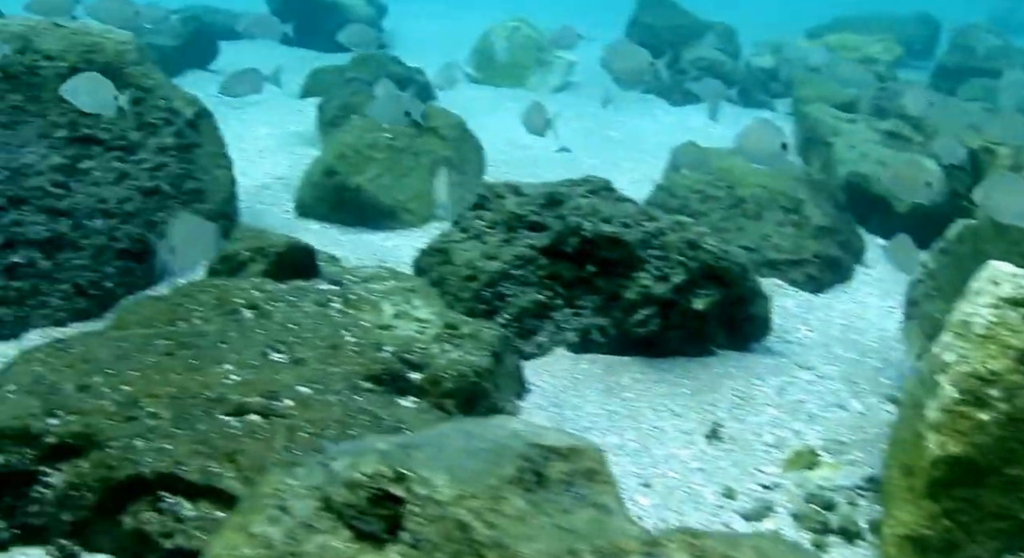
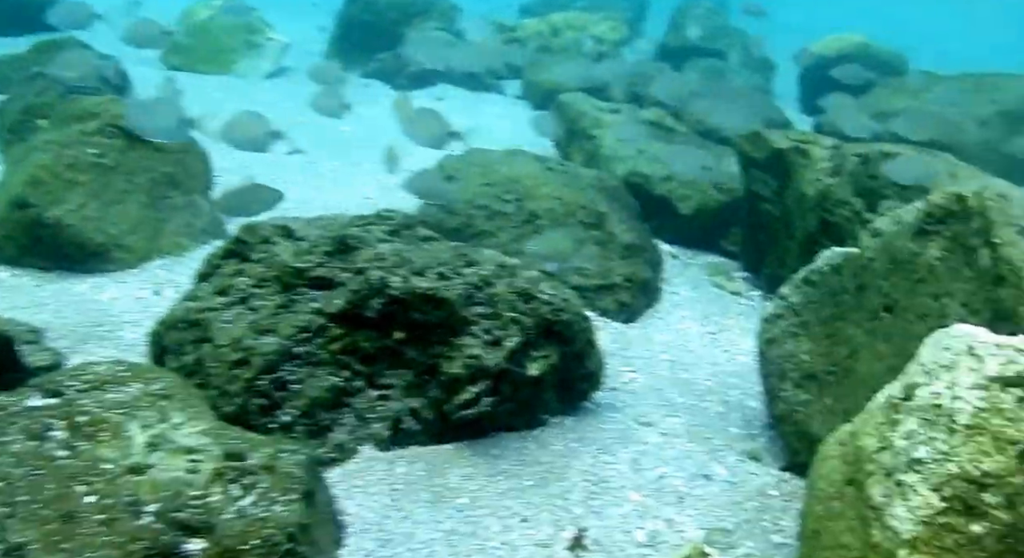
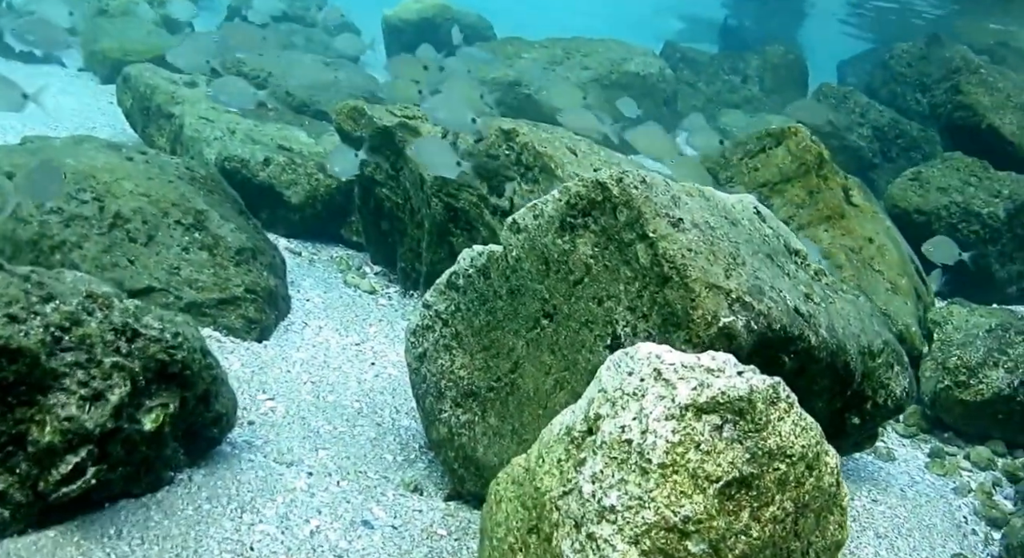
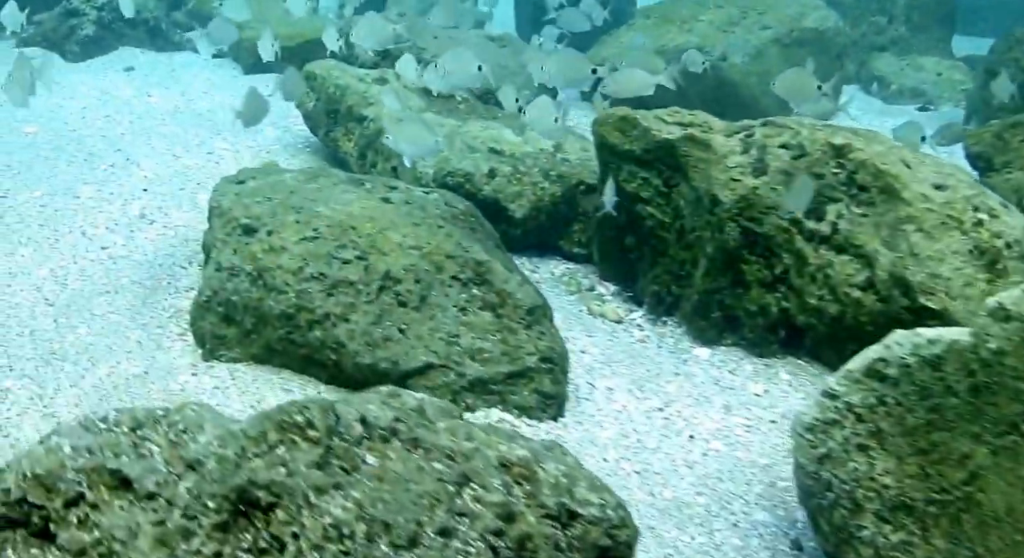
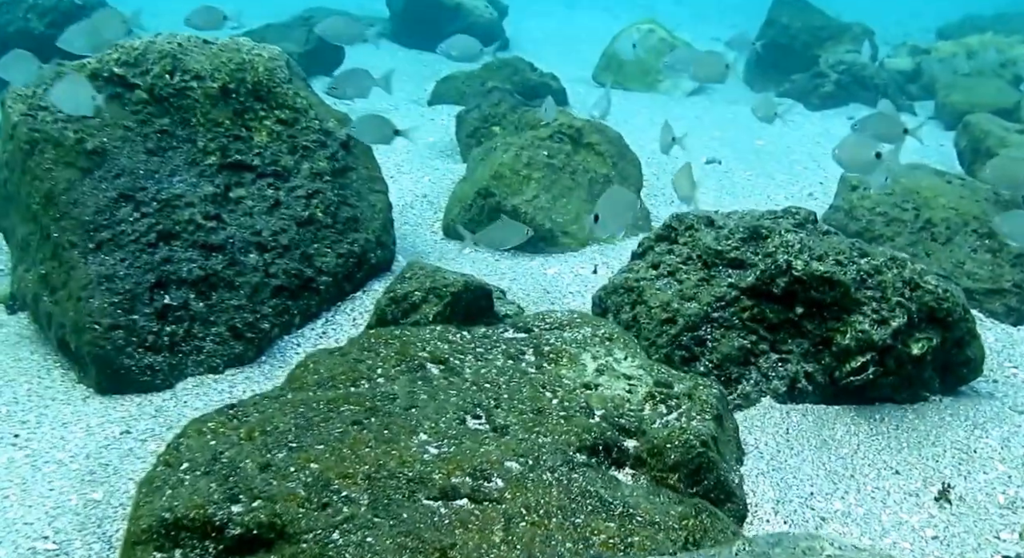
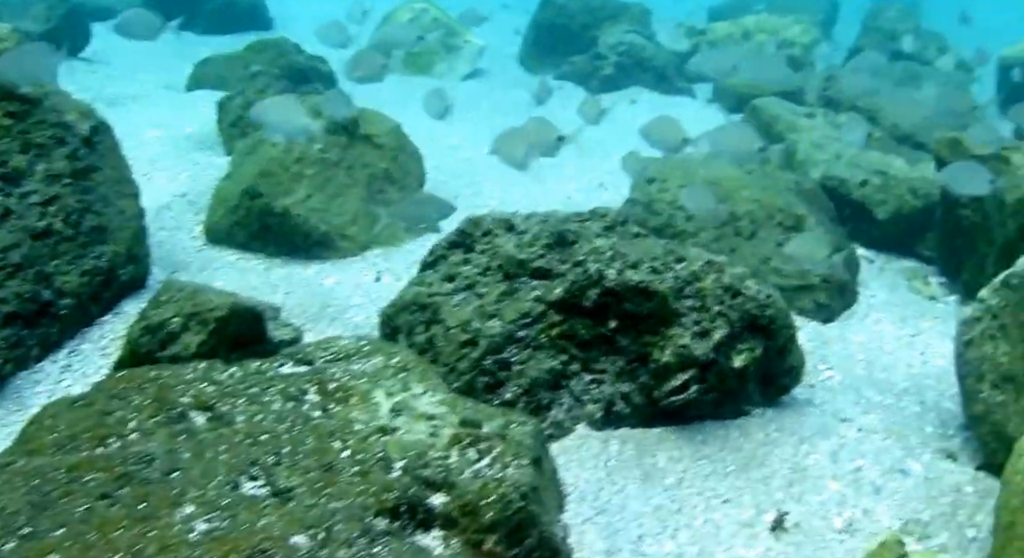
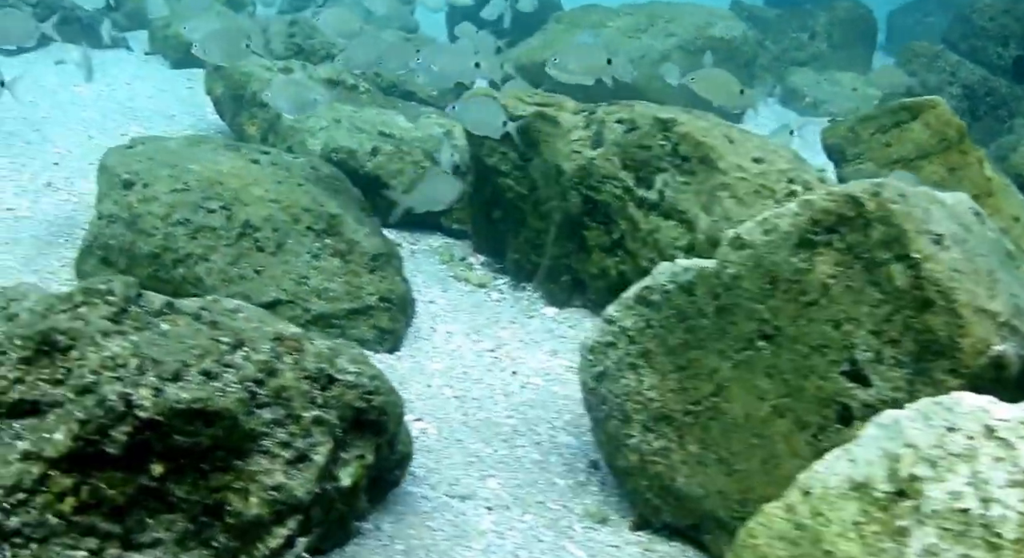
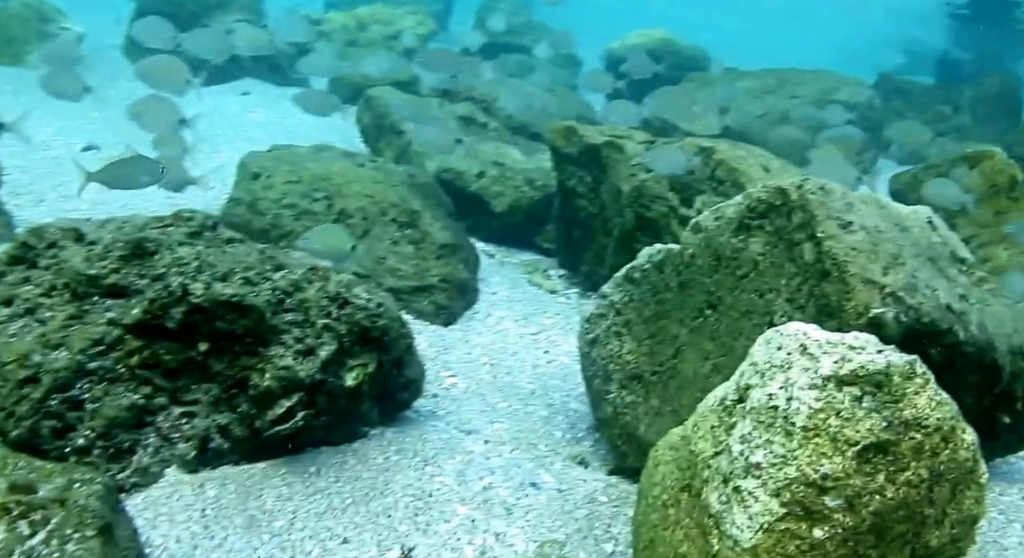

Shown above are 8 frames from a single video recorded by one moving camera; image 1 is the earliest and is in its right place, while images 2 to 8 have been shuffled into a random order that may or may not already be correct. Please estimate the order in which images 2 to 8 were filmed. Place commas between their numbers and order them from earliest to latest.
5, 6, 2, 8, 3, 7, 4
